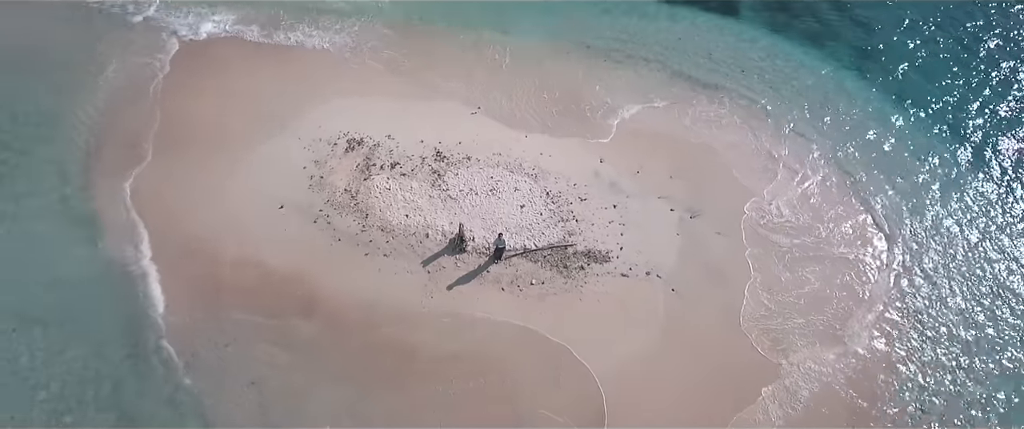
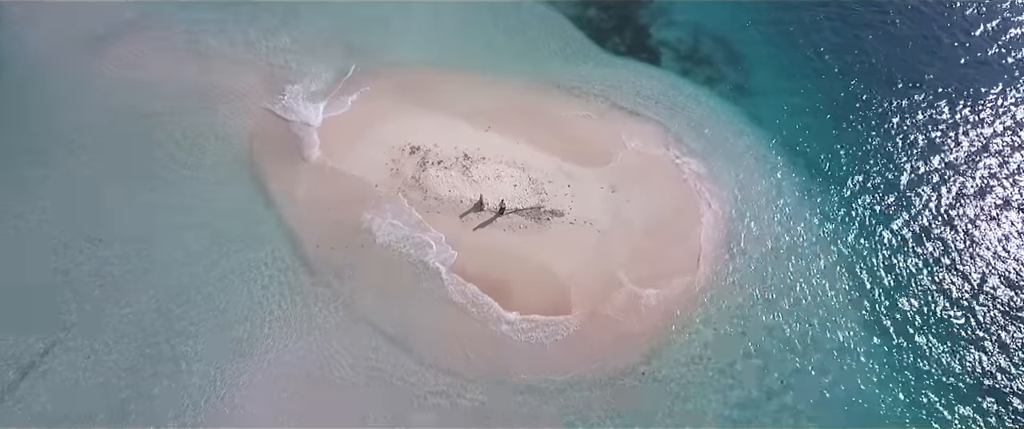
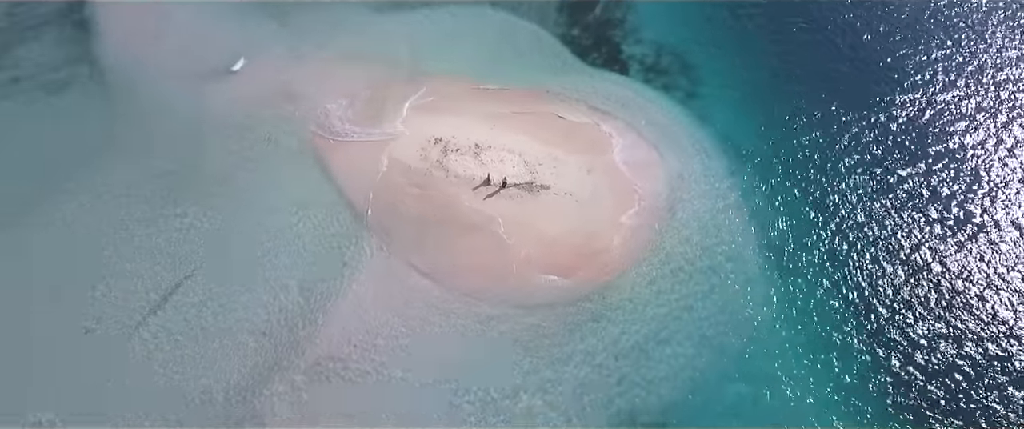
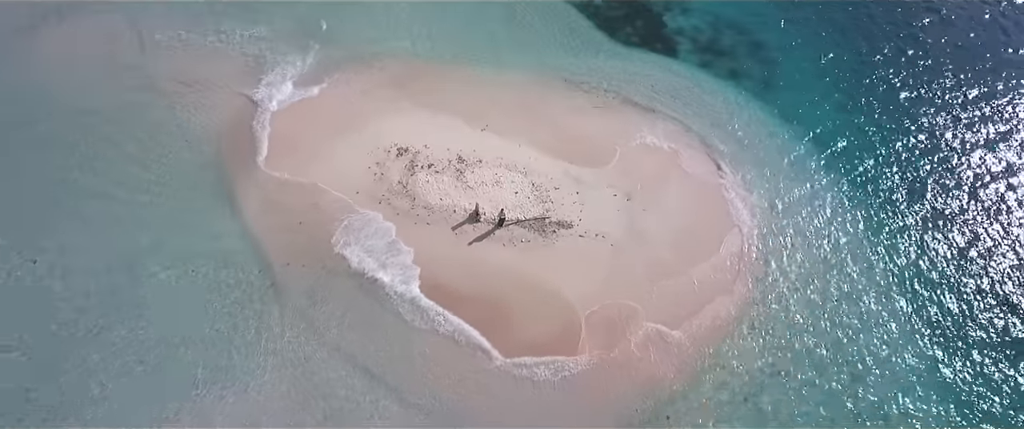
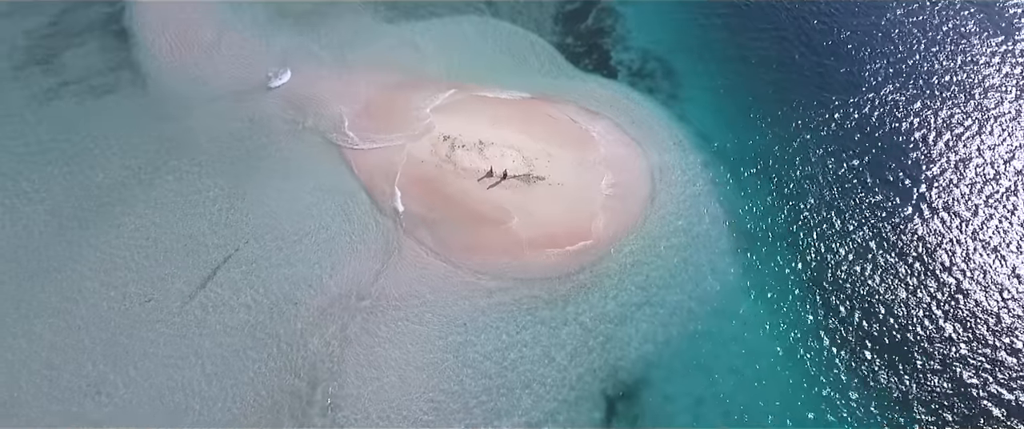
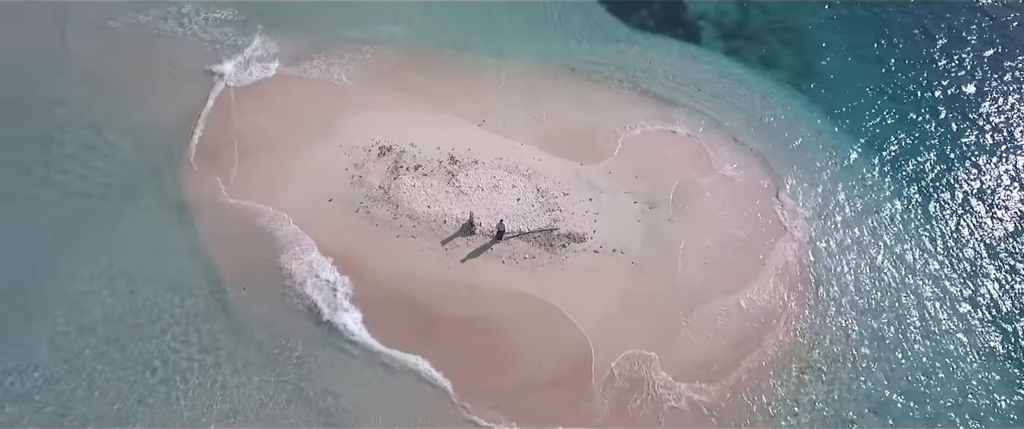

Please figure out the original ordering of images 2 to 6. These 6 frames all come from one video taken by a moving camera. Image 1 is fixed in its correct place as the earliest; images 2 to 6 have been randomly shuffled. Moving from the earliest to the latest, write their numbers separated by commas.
6, 4, 2, 3, 5
